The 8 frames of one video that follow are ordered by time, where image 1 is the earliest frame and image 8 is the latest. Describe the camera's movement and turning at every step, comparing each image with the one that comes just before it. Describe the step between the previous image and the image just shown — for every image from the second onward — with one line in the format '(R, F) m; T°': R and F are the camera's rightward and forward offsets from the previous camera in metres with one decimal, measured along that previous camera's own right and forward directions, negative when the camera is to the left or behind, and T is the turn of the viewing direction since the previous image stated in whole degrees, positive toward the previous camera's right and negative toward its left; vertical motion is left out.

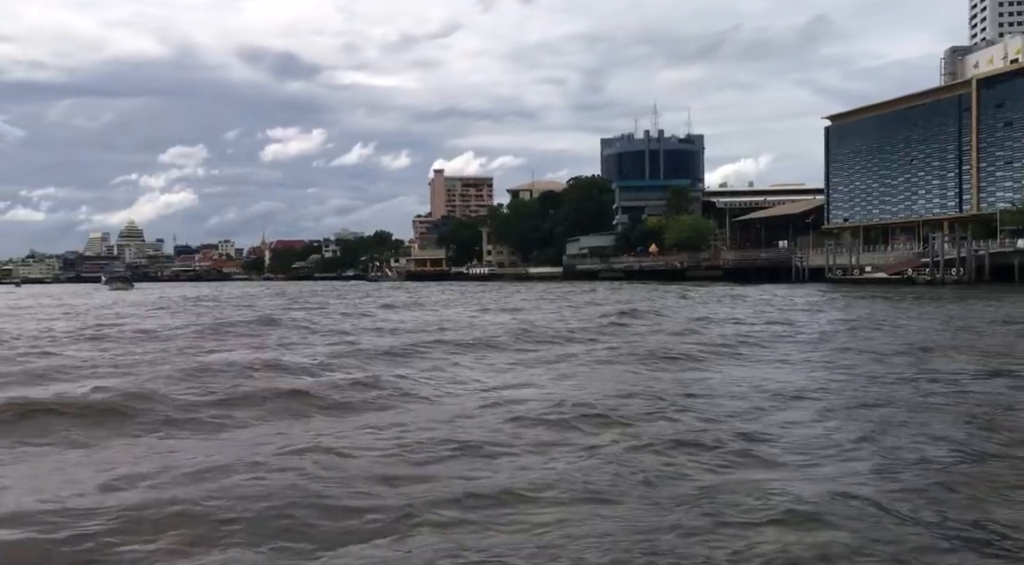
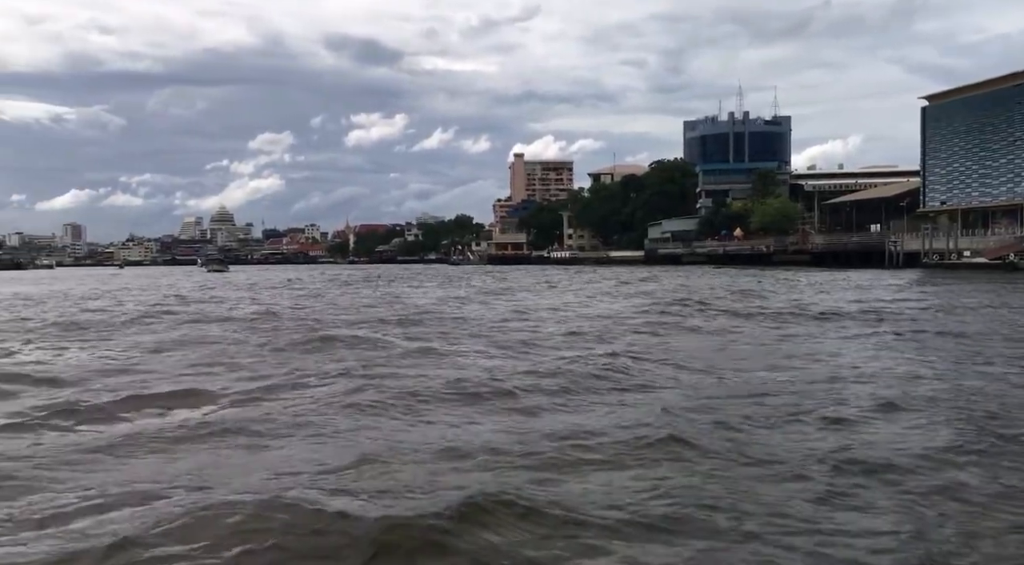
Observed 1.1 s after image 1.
(-0.2, -0.1) m; -5°
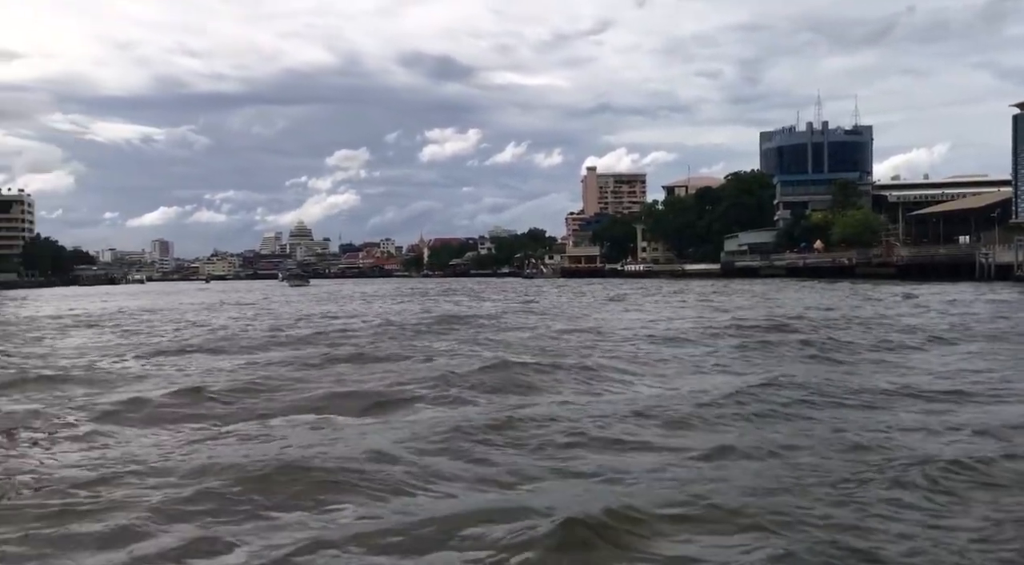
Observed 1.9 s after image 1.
(-0.3, -0.1) m; -5°
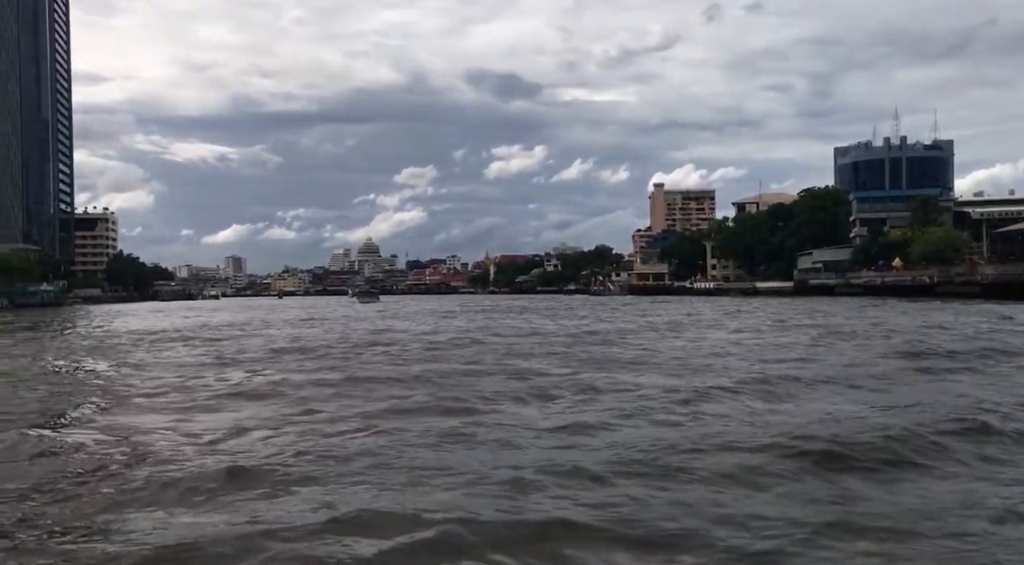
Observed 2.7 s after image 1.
(-0.4, +0.1) m; -4°
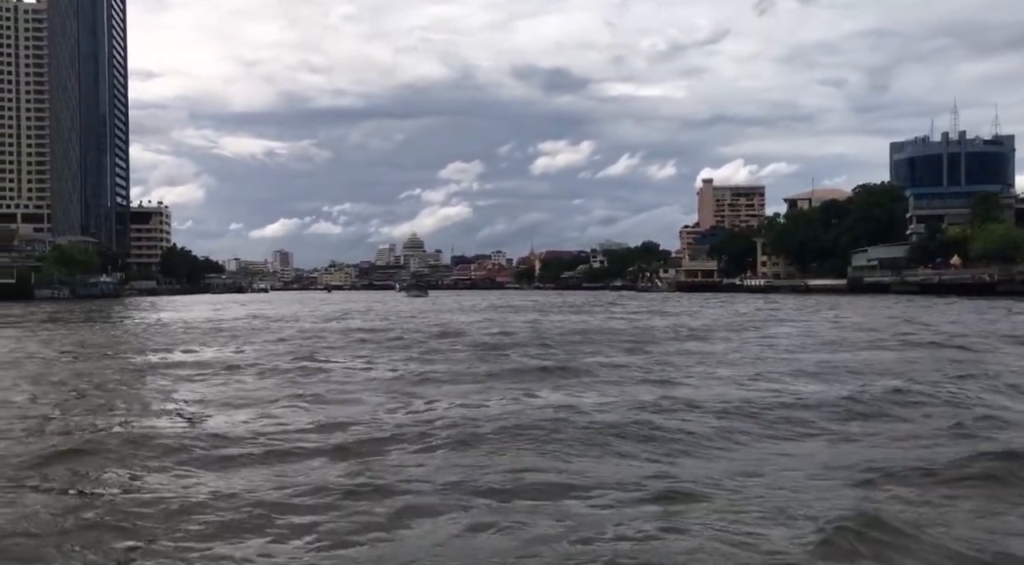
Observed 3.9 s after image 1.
(-0.4, +0.2) m; -3°
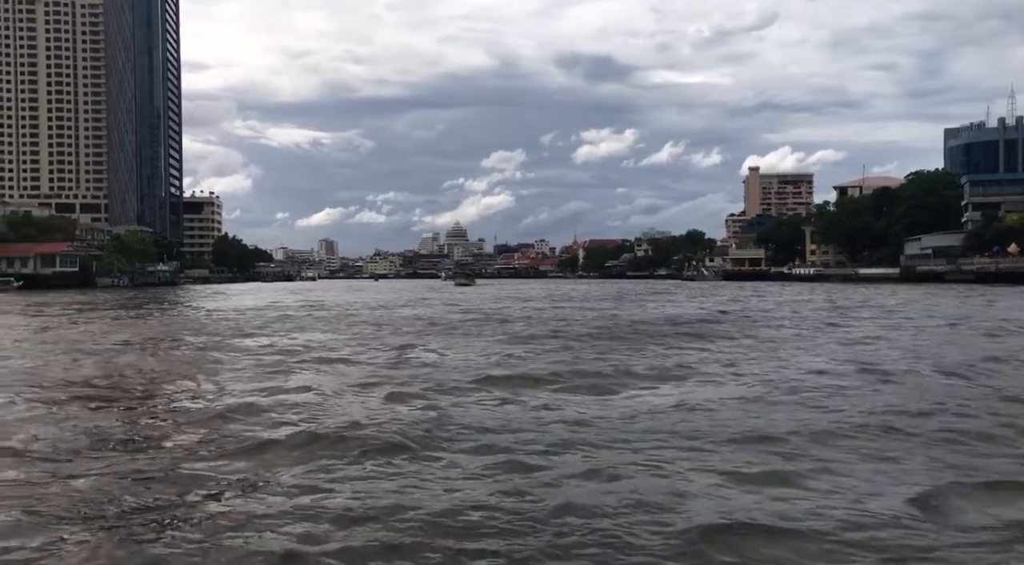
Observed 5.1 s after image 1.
(-0.5, -0.1) m; -2°
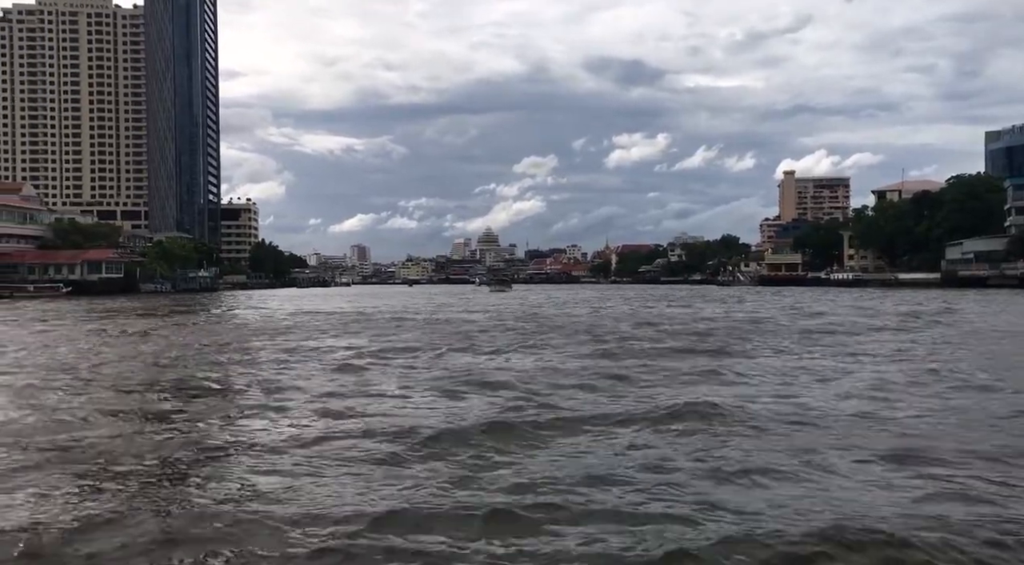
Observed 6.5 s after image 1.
(-0.5, +0.1) m; -2°
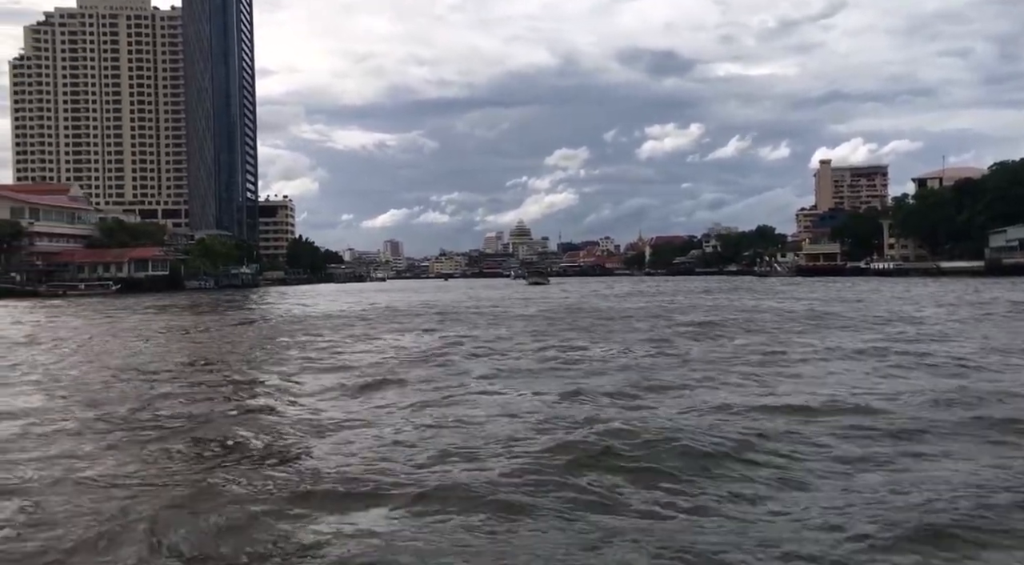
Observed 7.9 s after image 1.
(-0.4, 0.0) m; -2°
